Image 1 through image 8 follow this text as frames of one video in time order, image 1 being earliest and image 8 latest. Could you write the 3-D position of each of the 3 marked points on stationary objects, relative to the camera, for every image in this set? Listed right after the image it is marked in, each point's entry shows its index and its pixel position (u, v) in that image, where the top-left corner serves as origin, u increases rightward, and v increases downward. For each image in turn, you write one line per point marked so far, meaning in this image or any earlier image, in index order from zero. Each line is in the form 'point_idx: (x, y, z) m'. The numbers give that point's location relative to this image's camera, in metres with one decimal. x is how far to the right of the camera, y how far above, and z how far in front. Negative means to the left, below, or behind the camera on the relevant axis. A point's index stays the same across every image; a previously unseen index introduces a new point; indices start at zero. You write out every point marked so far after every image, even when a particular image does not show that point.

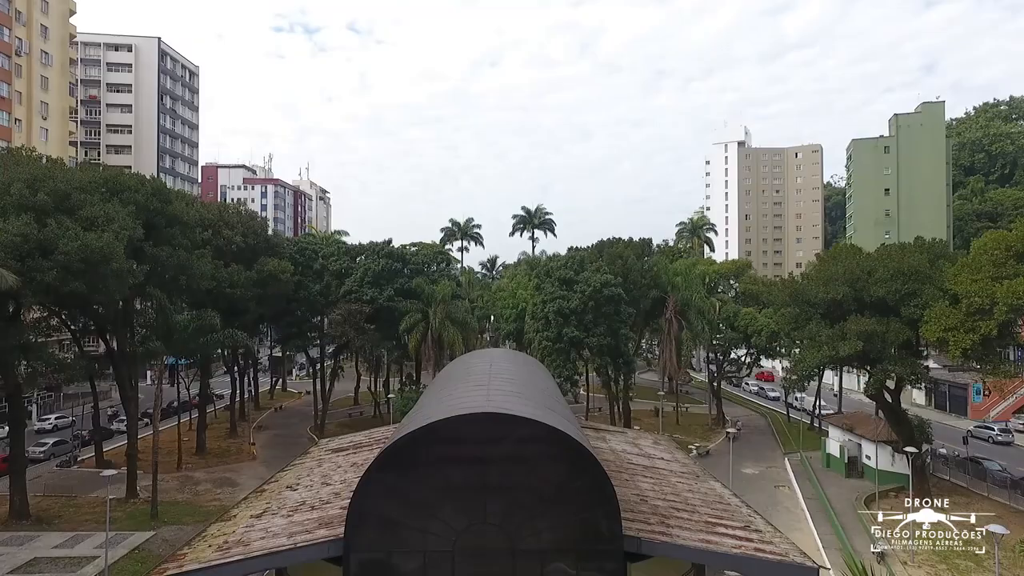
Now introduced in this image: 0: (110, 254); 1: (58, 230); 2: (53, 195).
0: (-10.5, +0.9, +17.2) m
1: (-11.6, +1.5, +16.8) m
2: (-12.5, +2.5, +17.9) m
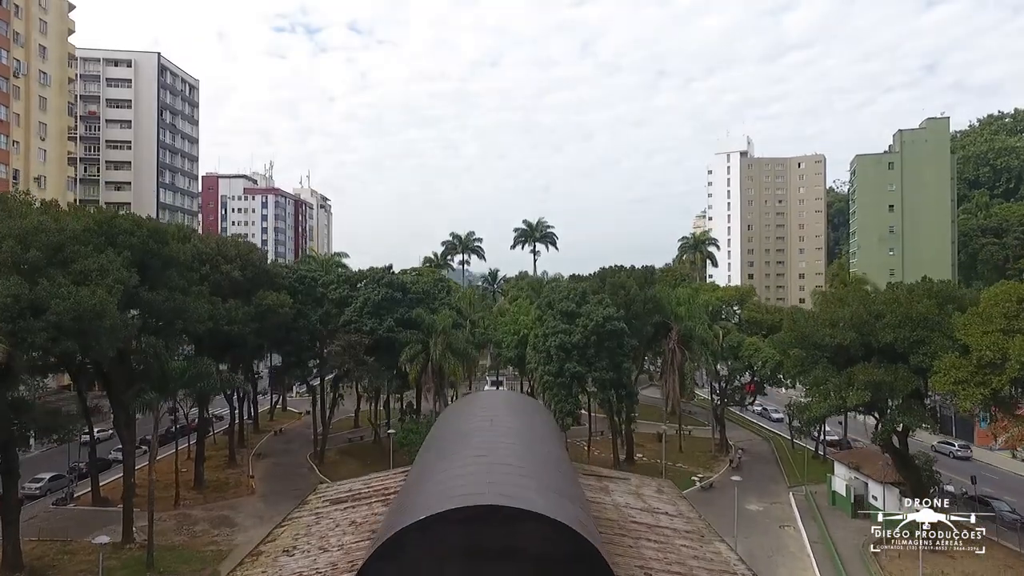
0: (-10.5, -0.6, +16.8) m
1: (-11.6, 0.0, +16.5) m
2: (-12.4, +1.0, +17.6) m
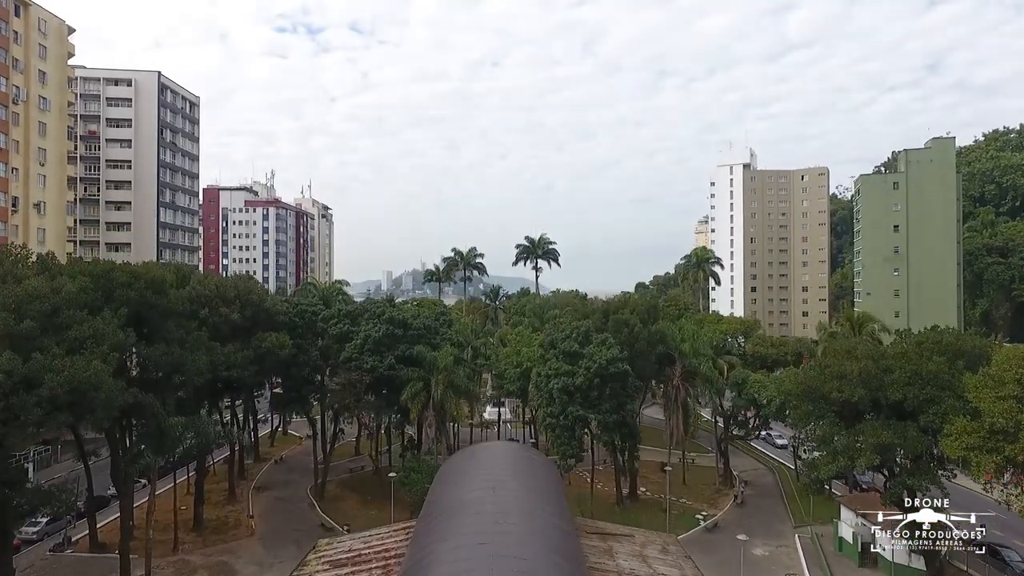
0: (-10.4, -2.4, +16.5) m
1: (-11.5, -1.8, +16.1) m
2: (-12.4, -0.7, +17.3) m
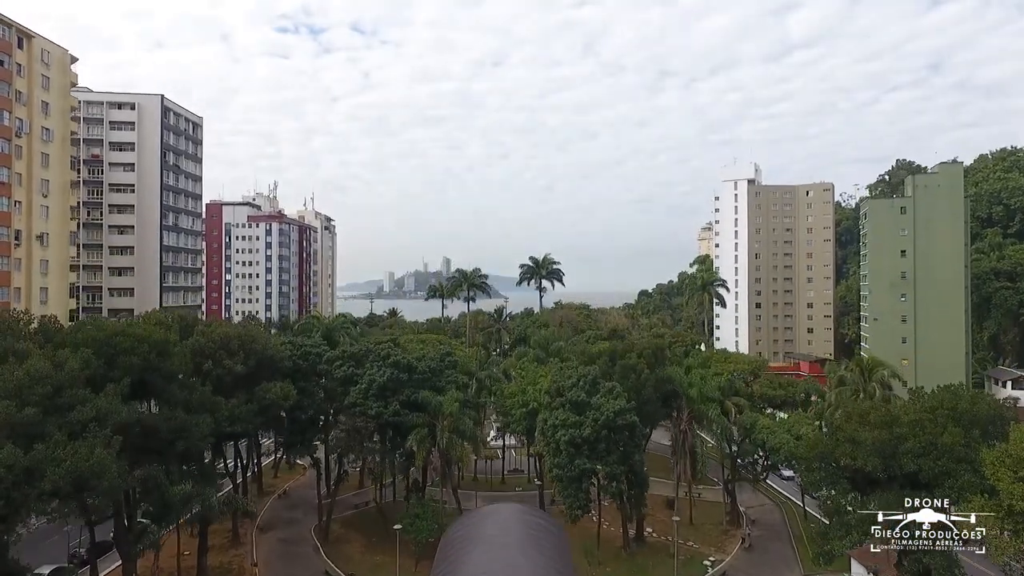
0: (-10.2, -4.5, +16.3) m
1: (-11.3, -3.9, +15.9) m
2: (-12.1, -2.9, +17.0) m
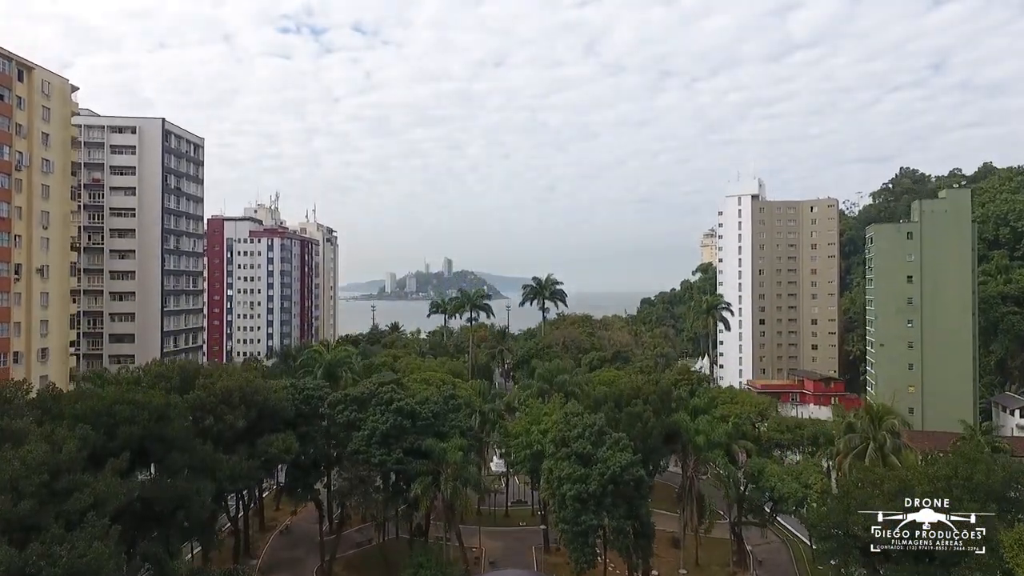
0: (-10.0, -6.7, +15.9) m
1: (-11.1, -6.1, +15.5) m
2: (-11.9, -5.1, +16.6) m
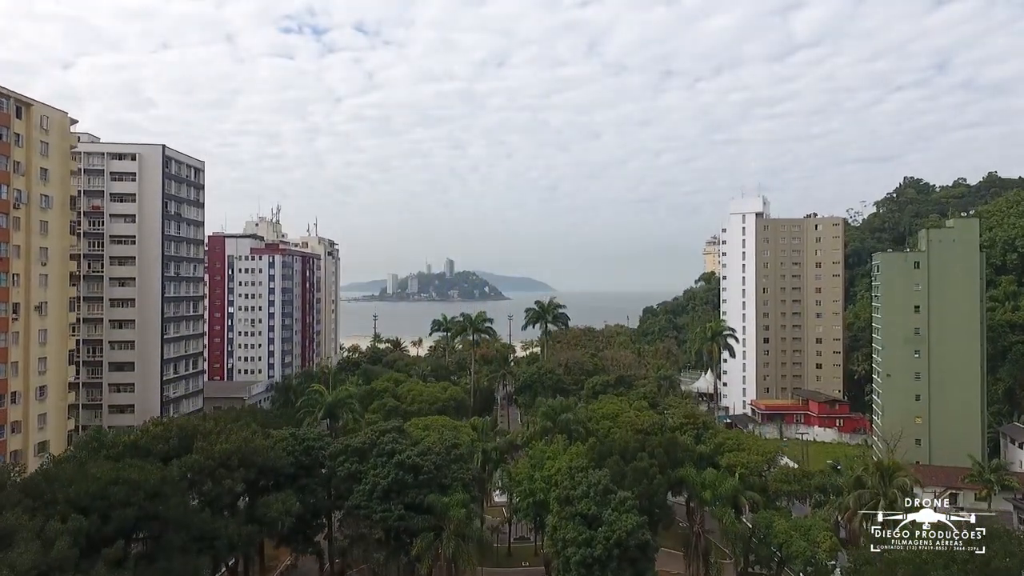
0: (-9.9, -9.2, +15.4) m
1: (-11.0, -8.6, +15.0) m
2: (-11.8, -7.5, +16.1) m
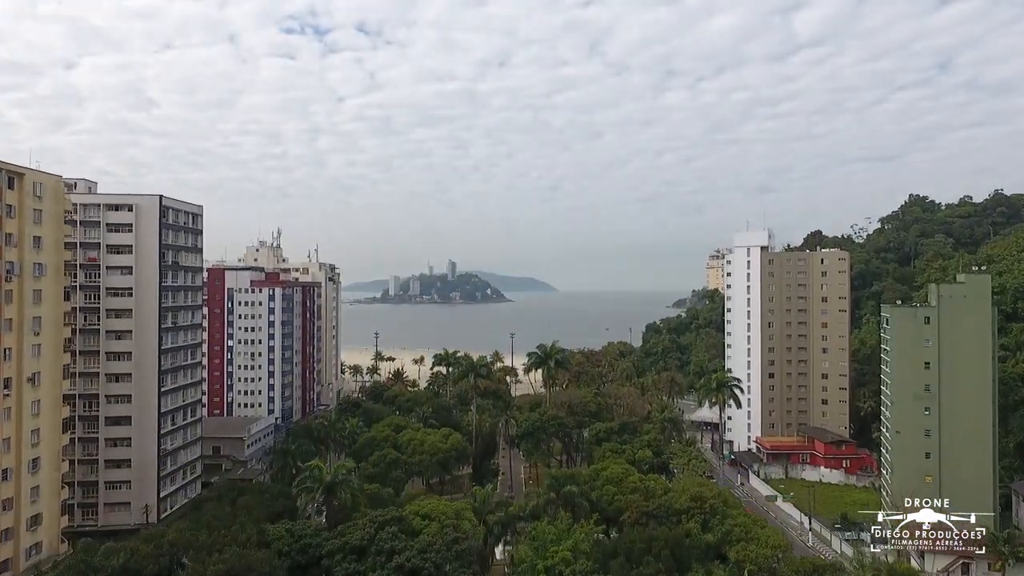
0: (-9.8, -13.7, +14.5) m
1: (-10.9, -13.1, +14.1) m
2: (-11.7, -12.1, +15.2) m
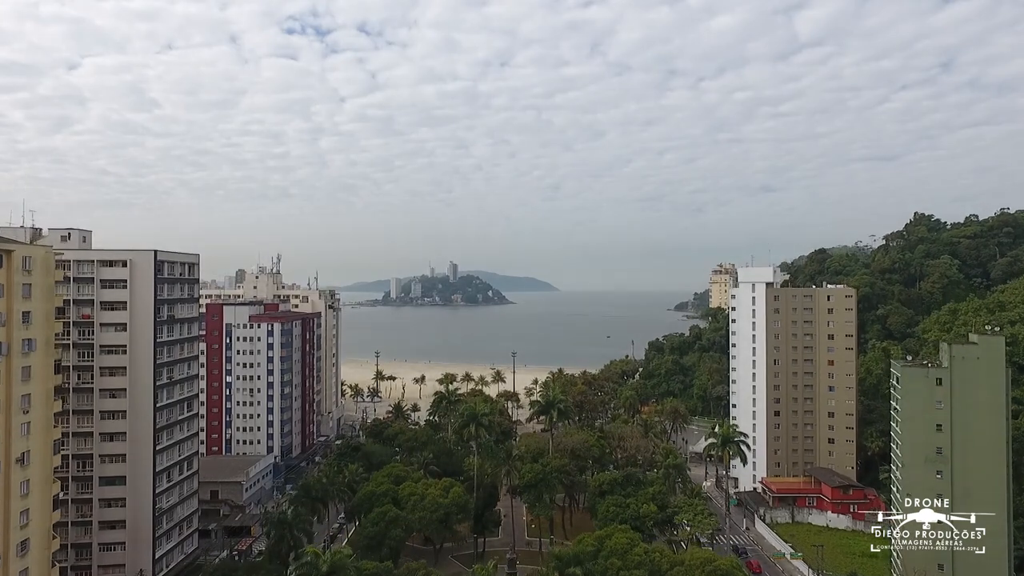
0: (-9.7, -18.6, +13.3) m
1: (-10.8, -18.0, +12.9) m
2: (-11.6, -16.9, +14.0) m
